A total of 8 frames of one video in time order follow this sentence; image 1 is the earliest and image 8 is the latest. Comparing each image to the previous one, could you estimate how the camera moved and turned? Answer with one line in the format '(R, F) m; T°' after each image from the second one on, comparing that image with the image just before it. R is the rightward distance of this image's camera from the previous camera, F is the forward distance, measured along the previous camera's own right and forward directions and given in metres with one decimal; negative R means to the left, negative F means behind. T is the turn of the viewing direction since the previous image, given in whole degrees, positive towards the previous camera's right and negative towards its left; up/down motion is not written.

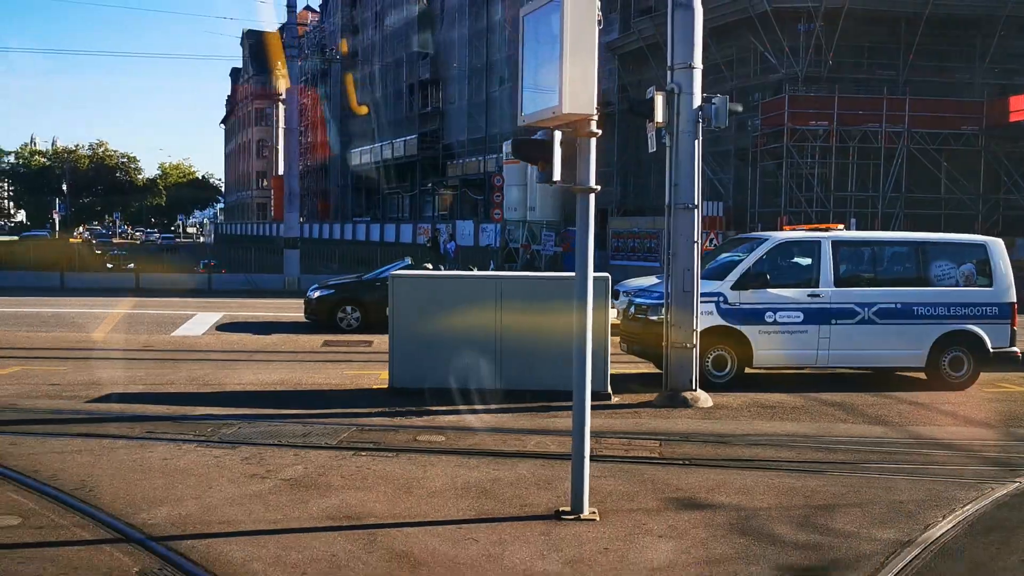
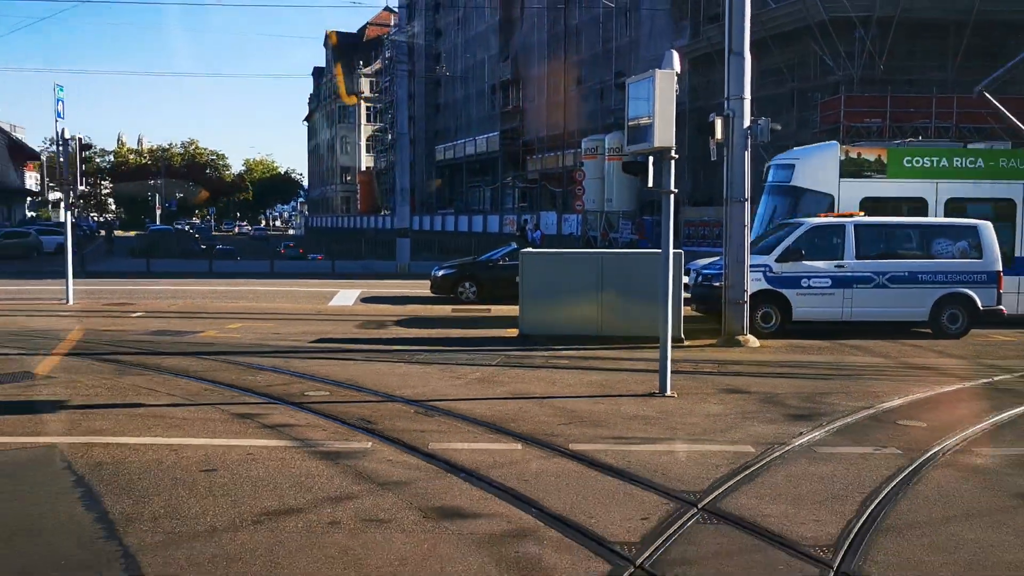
(-0.4, -3.9) m; -4°
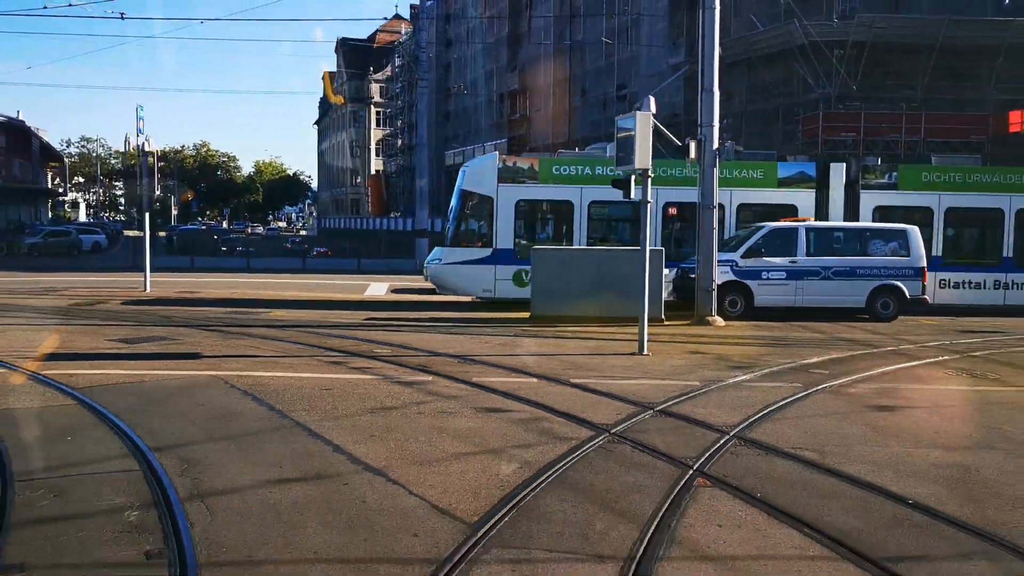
(-0.2, -3.4) m; 0°
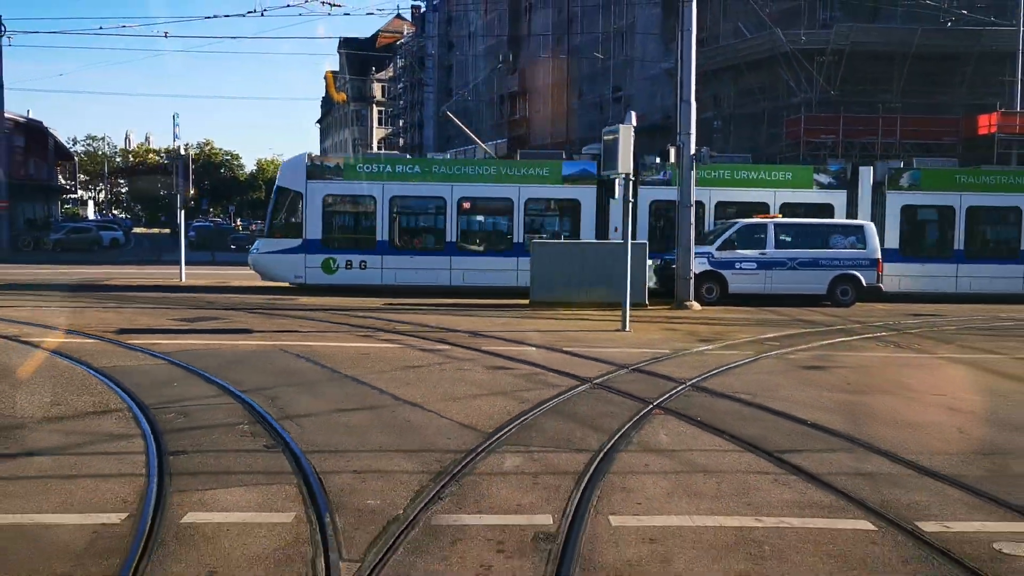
(0.0, -2.4) m; 0°
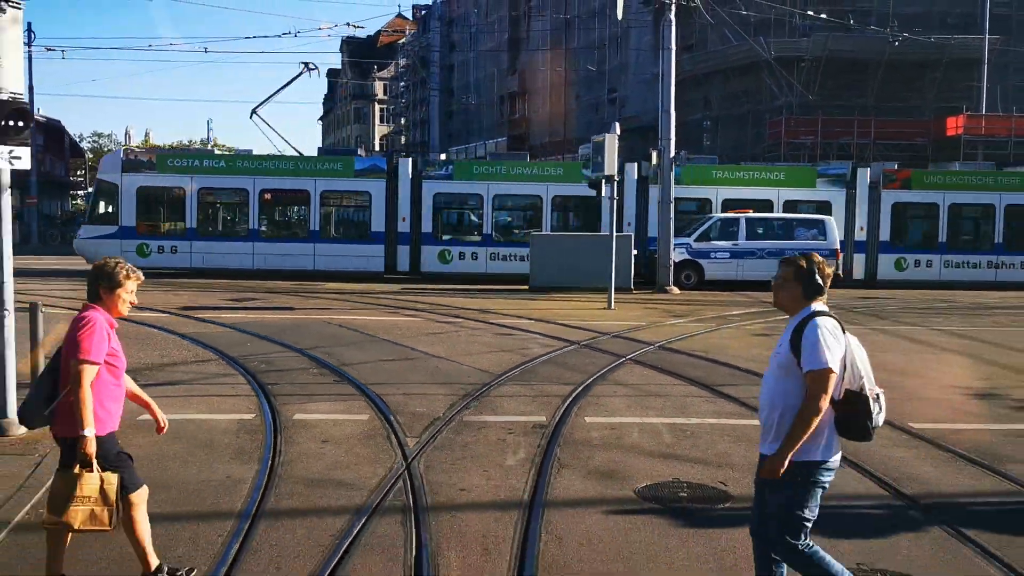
(-0.1, -2.7) m; 0°
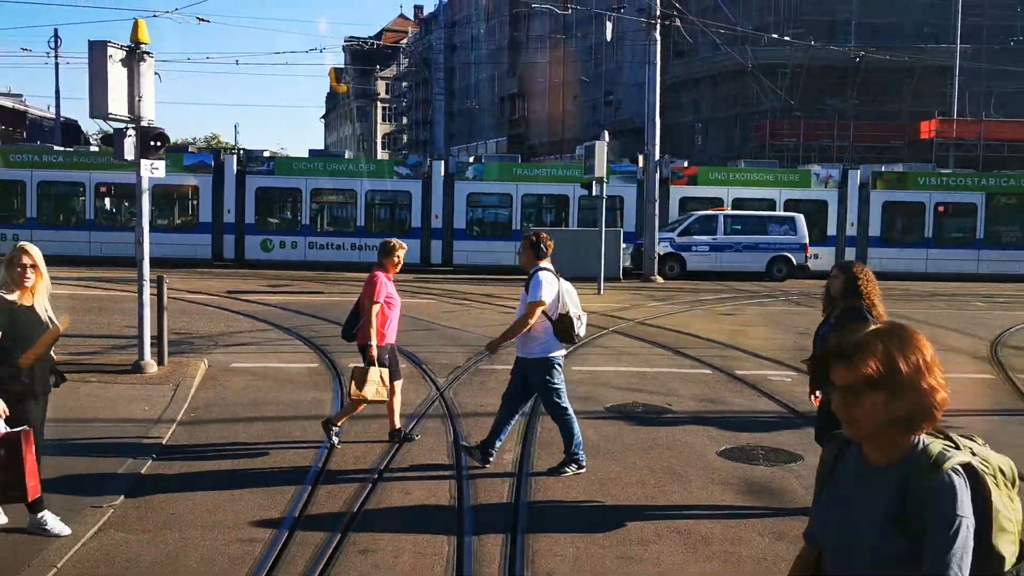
(-0.1, -2.6) m; 0°
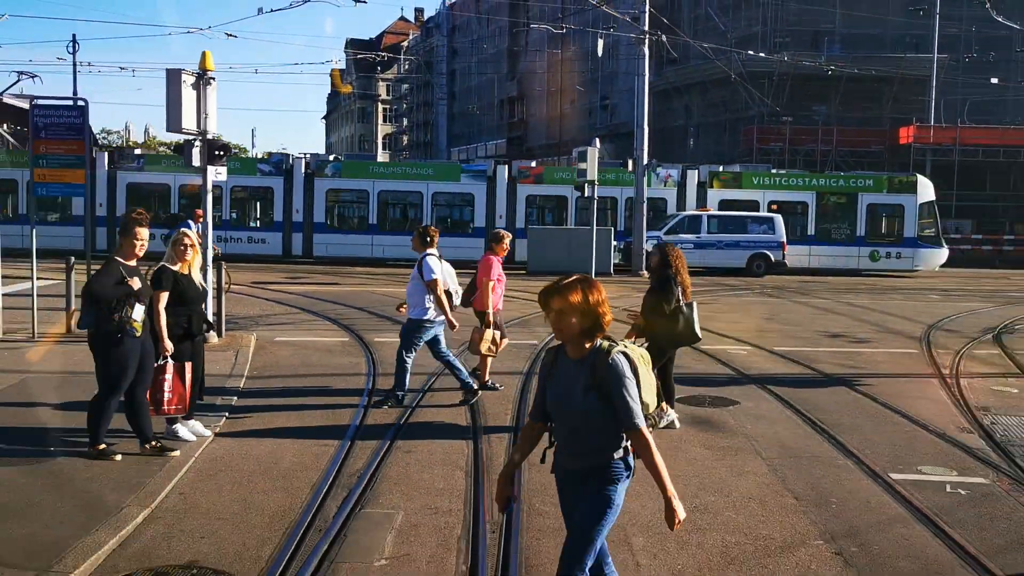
(0.0, -2.1) m; 0°
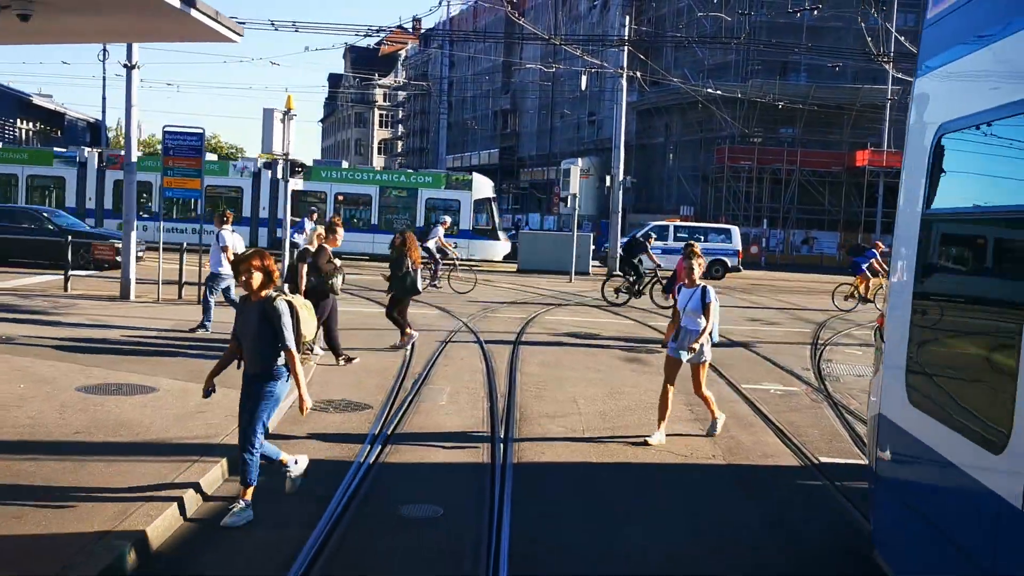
(-0.2, -4.4) m; +1°
